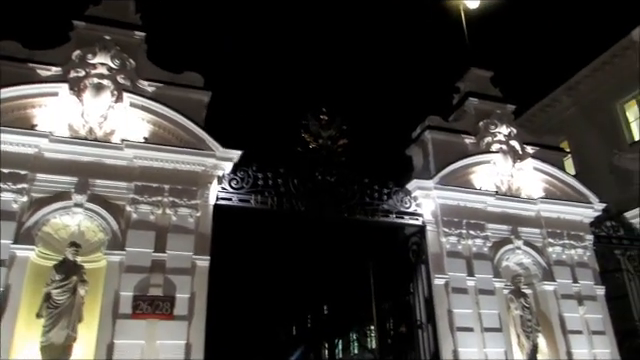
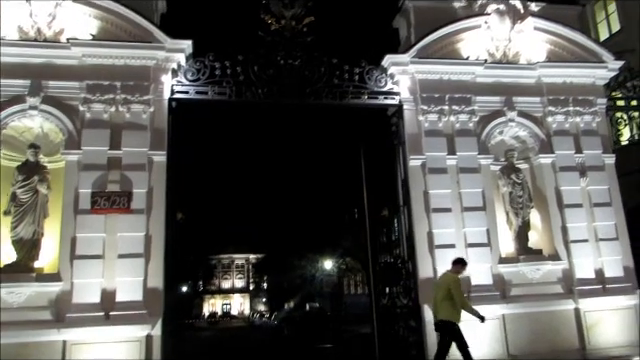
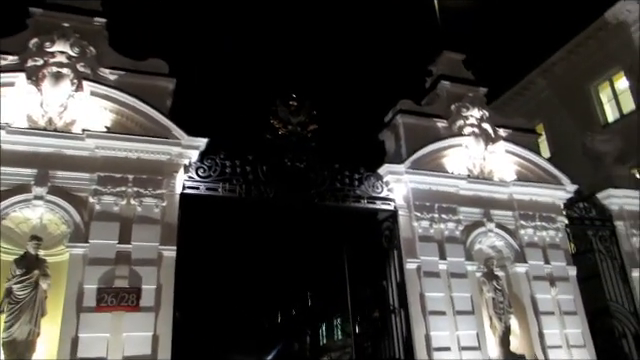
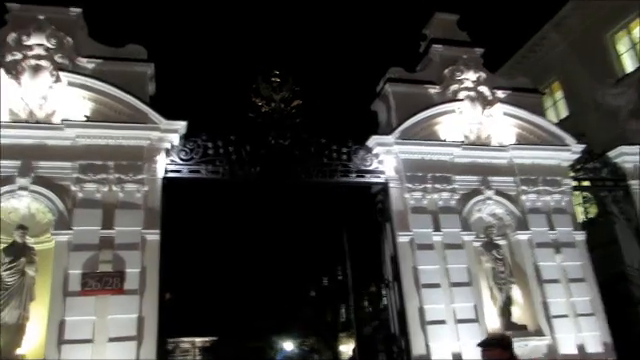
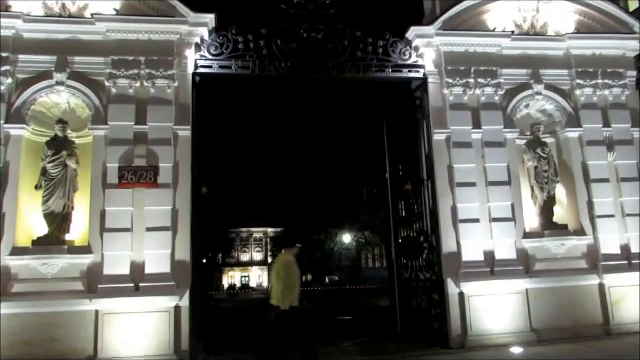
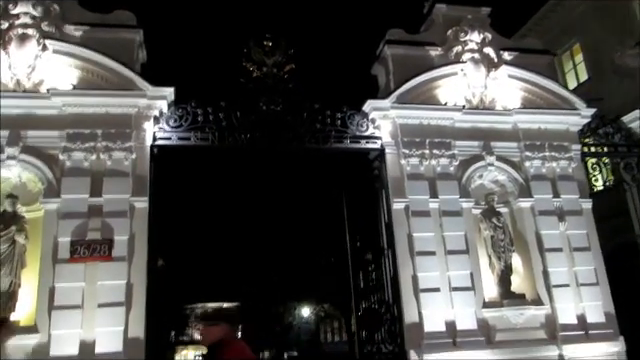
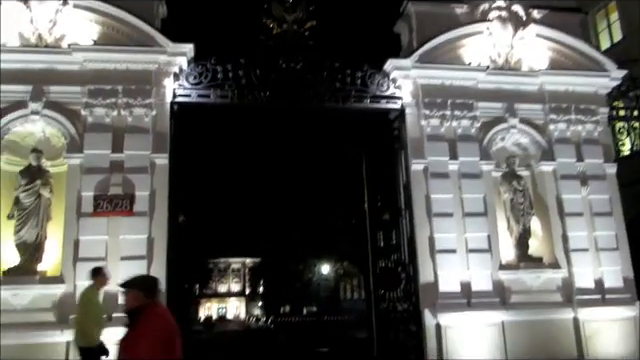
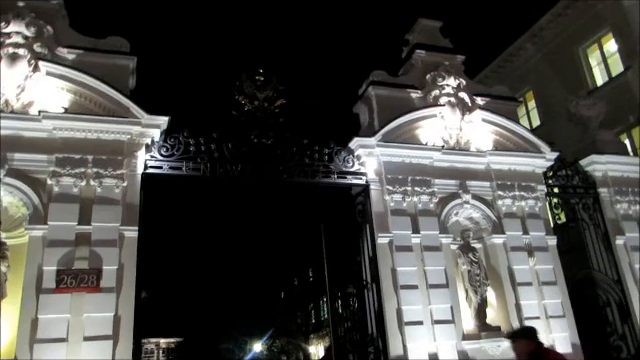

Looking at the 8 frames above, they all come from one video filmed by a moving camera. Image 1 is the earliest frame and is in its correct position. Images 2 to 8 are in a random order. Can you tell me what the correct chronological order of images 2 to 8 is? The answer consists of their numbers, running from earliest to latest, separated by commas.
3, 8, 4, 6, 7, 5, 2
